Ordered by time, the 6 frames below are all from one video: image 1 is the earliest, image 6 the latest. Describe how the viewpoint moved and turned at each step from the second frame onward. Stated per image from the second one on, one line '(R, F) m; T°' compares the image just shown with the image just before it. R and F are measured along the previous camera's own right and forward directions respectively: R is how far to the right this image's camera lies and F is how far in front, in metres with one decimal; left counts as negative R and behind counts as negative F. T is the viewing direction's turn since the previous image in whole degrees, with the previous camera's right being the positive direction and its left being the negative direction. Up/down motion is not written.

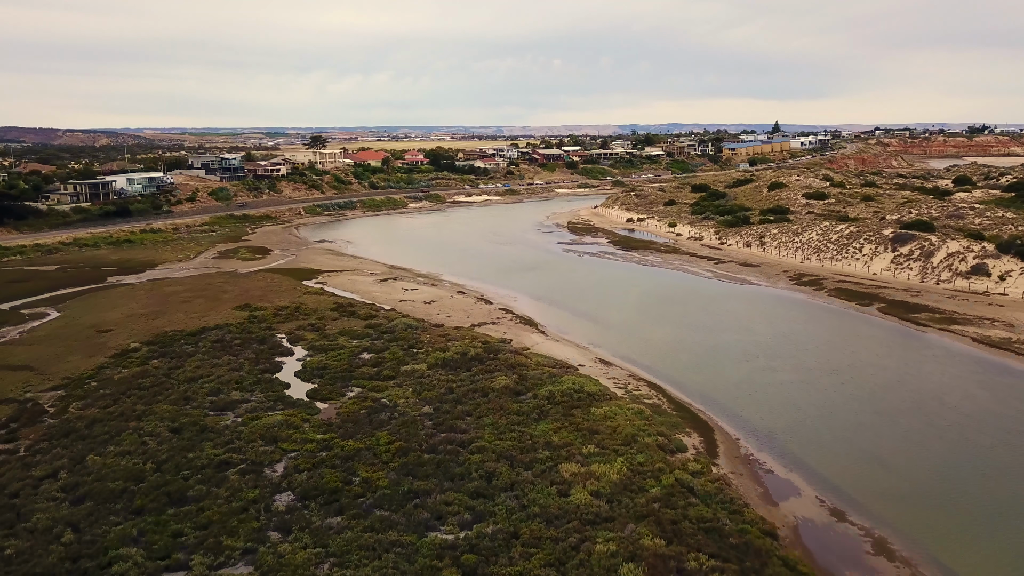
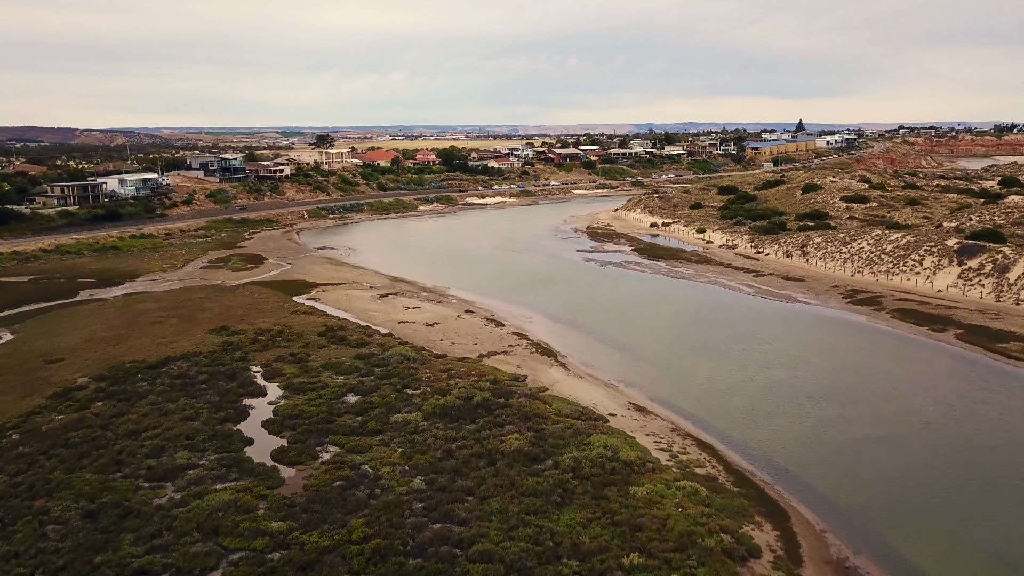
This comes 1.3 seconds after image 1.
(0.0, +3.6) m; -1°
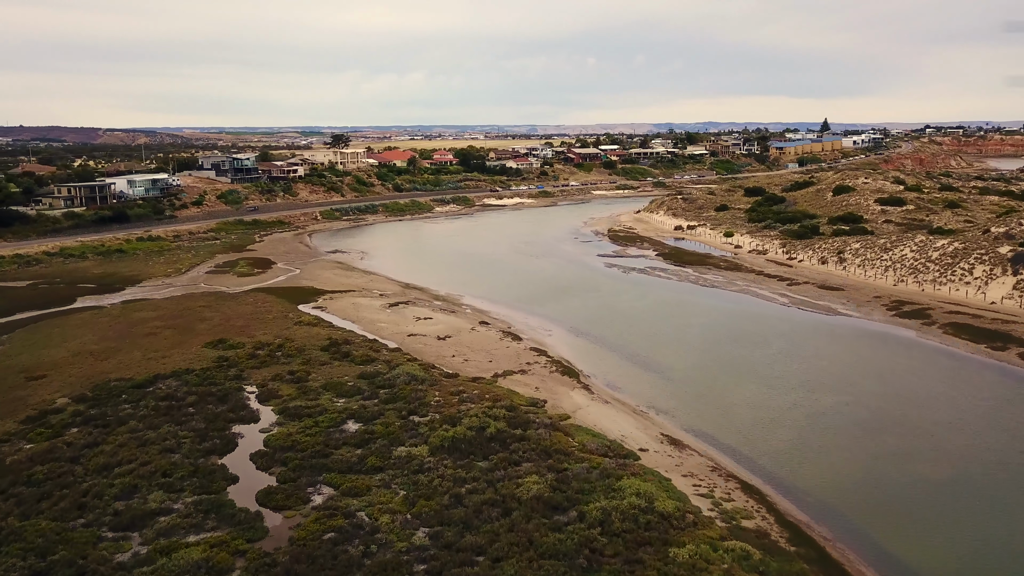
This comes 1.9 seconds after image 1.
(0.0, +1.8) m; -1°
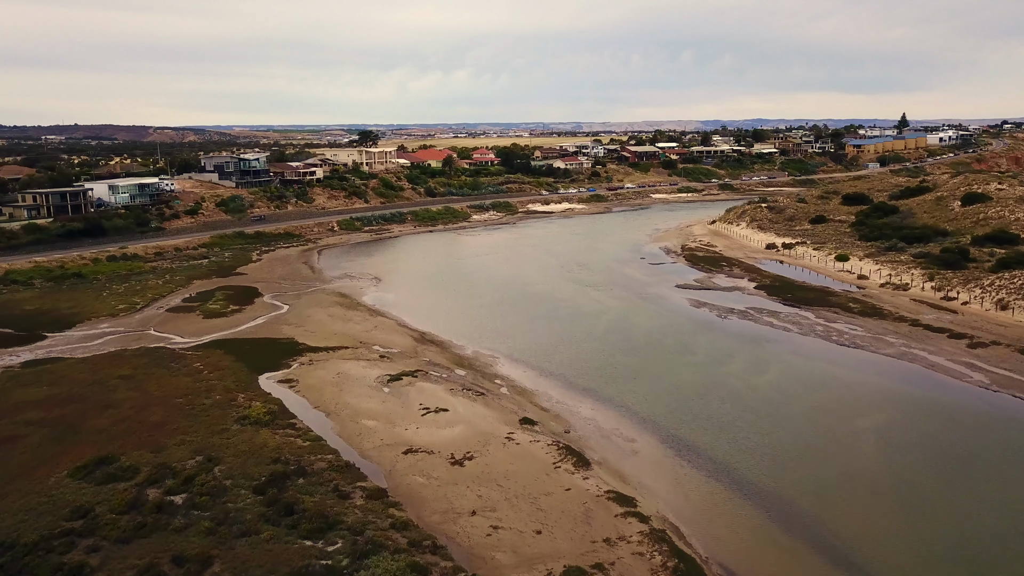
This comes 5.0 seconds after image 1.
(-0.3, +8.9) m; -3°
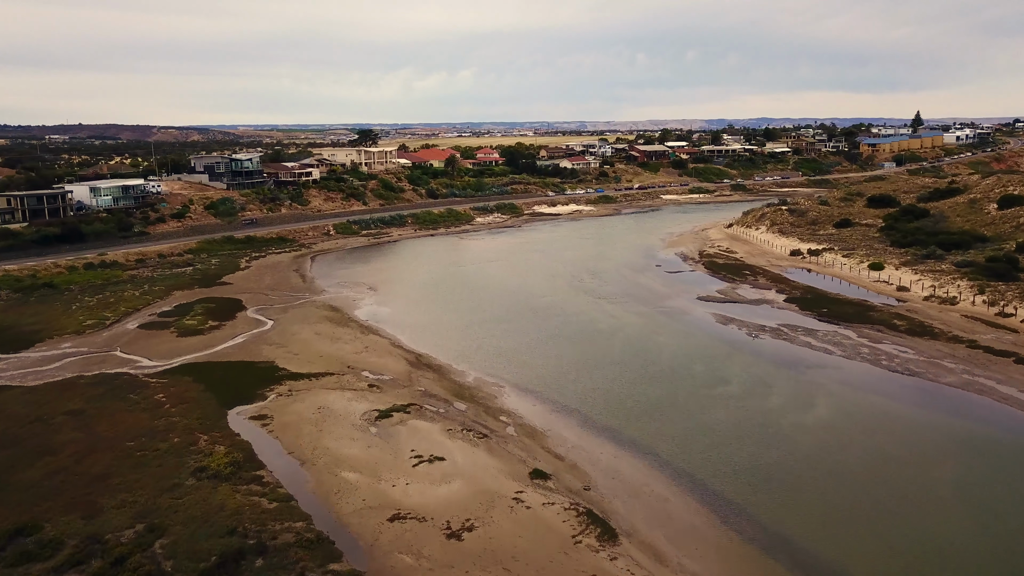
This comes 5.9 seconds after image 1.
(-0.1, +2.6) m; 0°
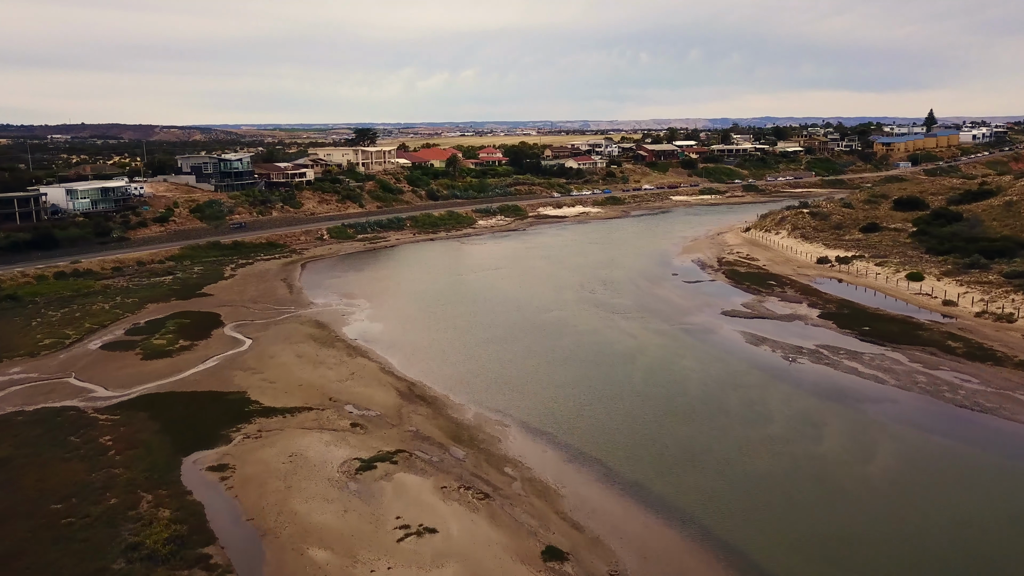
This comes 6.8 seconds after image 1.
(-0.1, +2.6) m; 0°
